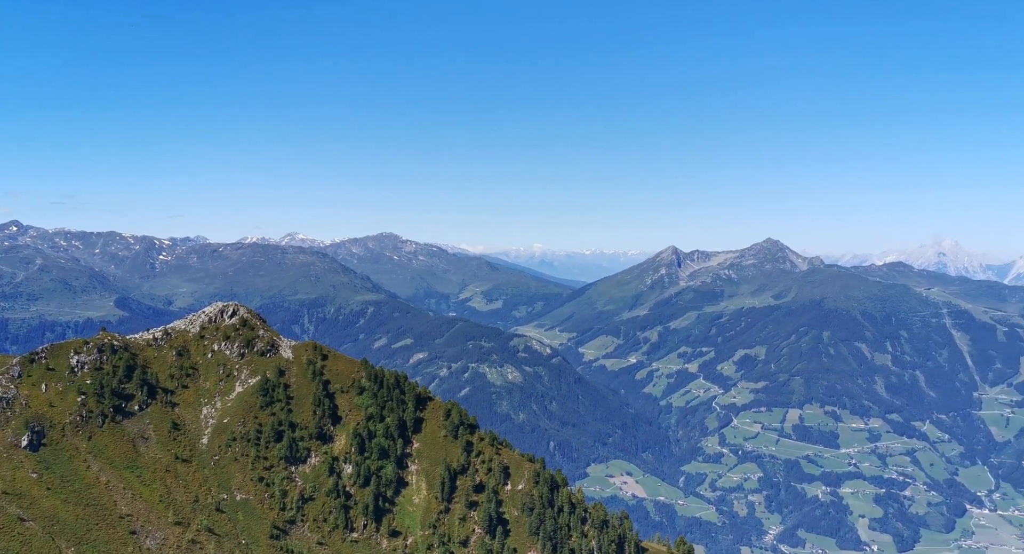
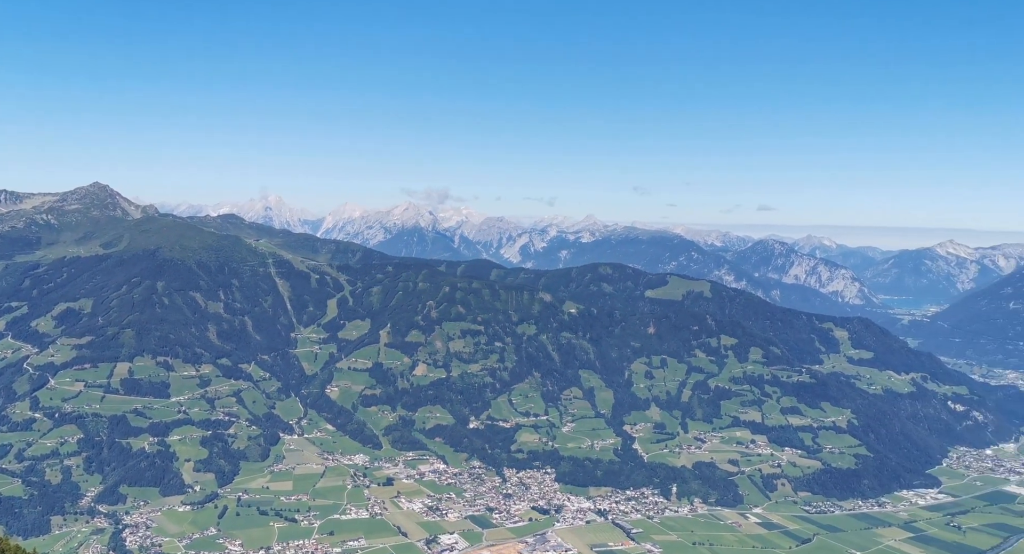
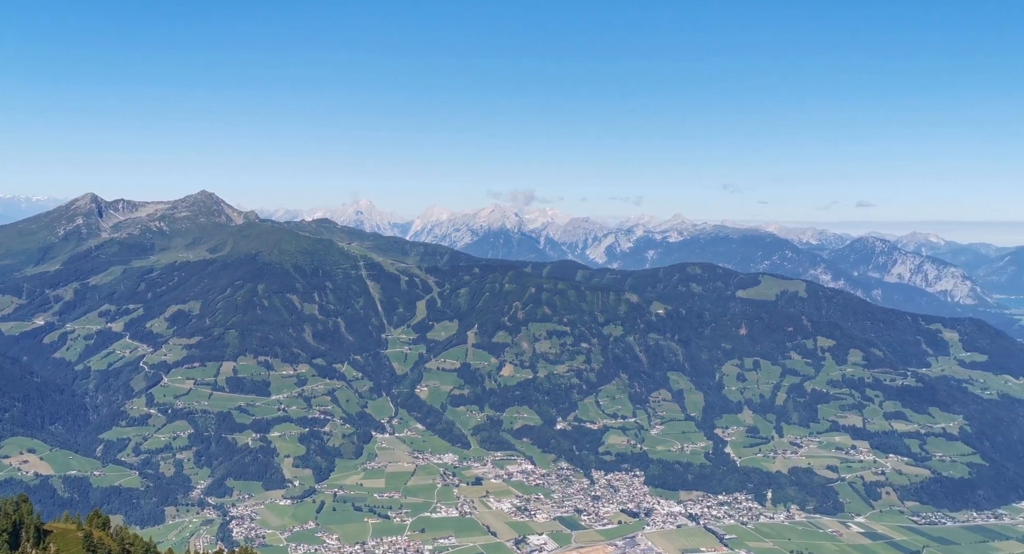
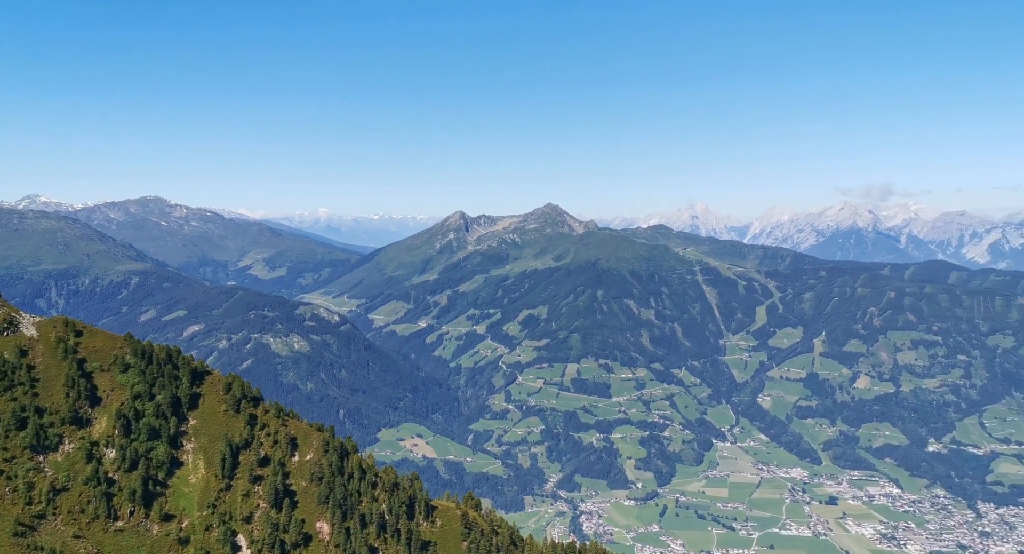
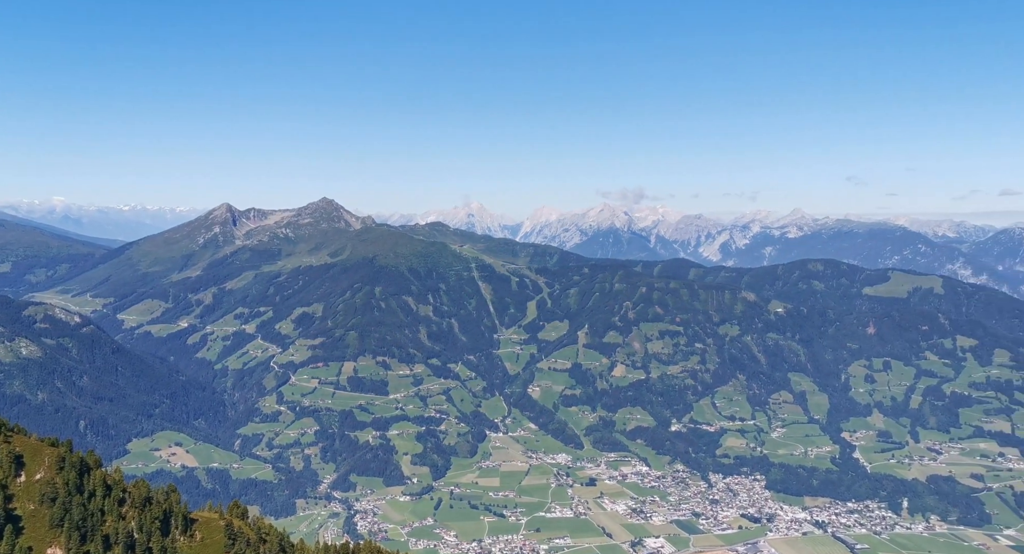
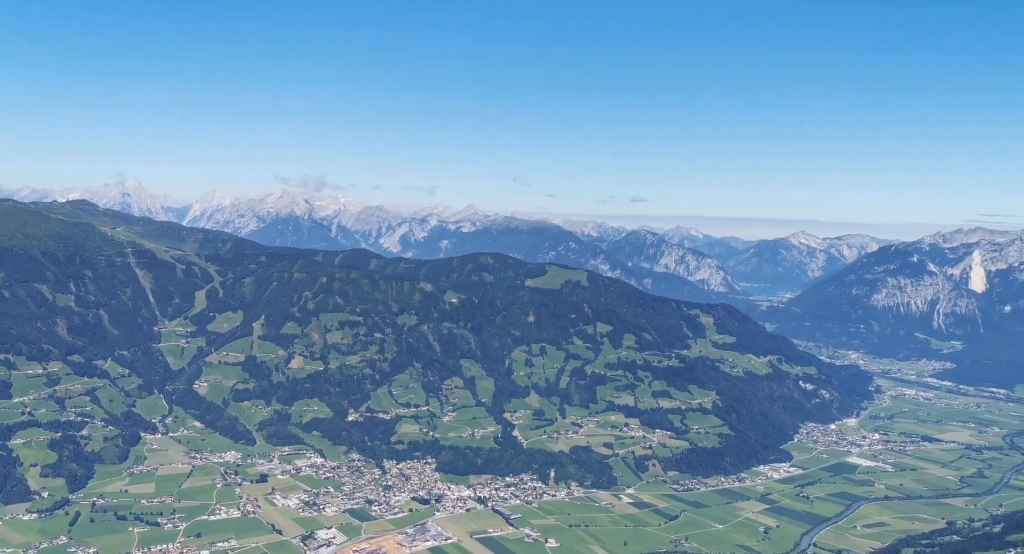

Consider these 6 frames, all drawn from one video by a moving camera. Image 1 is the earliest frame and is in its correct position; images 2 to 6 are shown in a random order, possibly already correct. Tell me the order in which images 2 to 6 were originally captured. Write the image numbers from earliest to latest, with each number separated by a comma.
4, 5, 3, 2, 6
